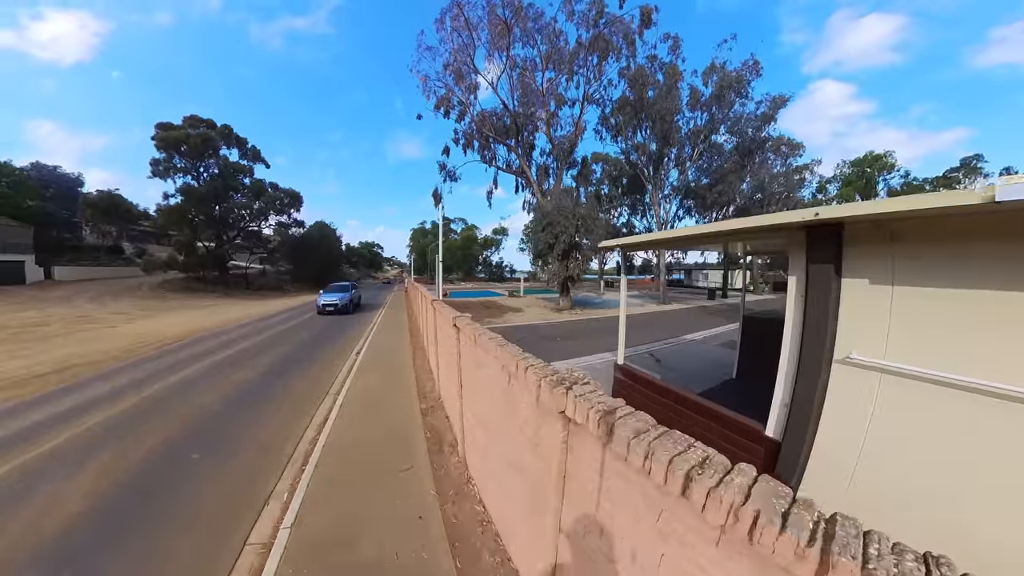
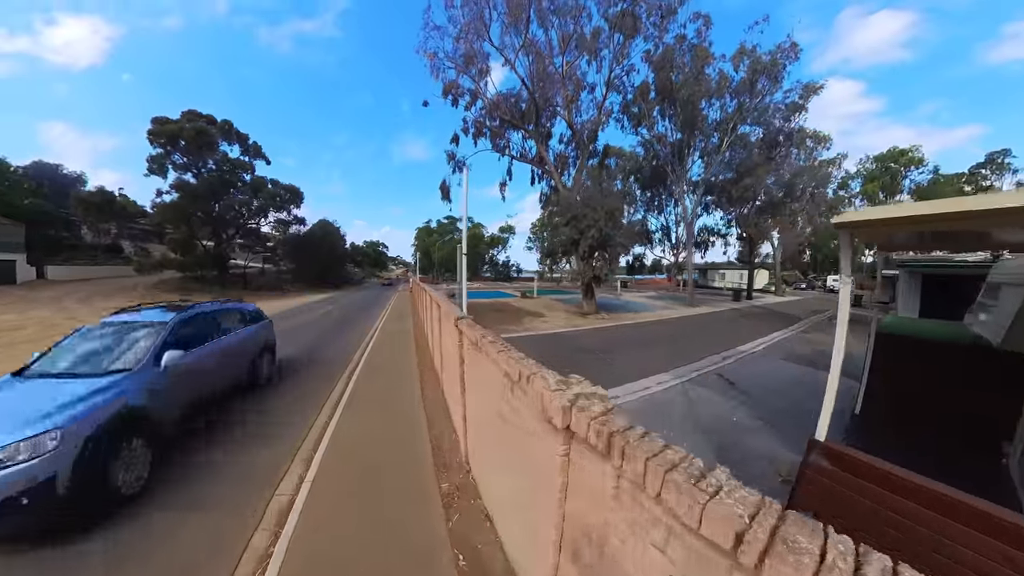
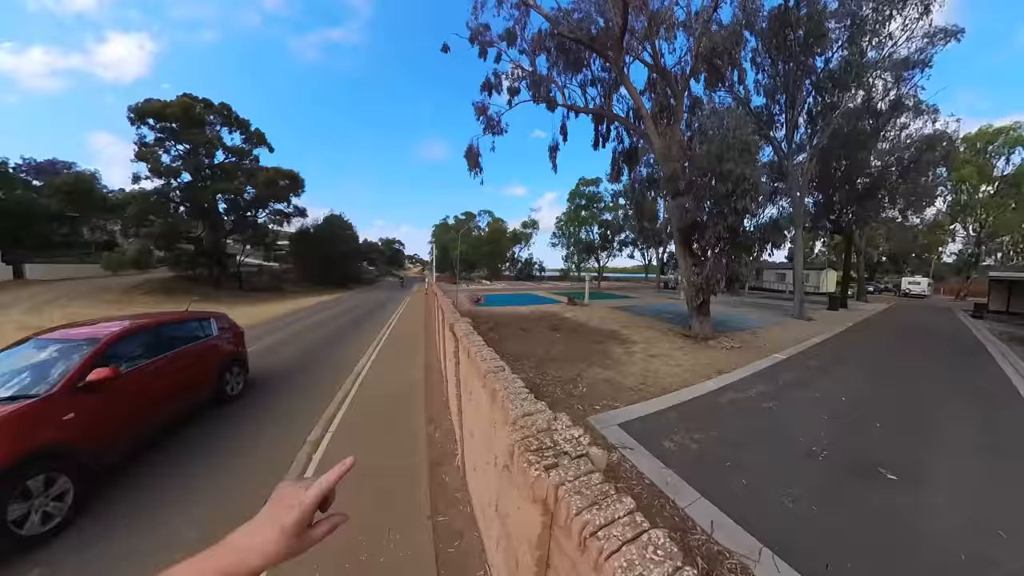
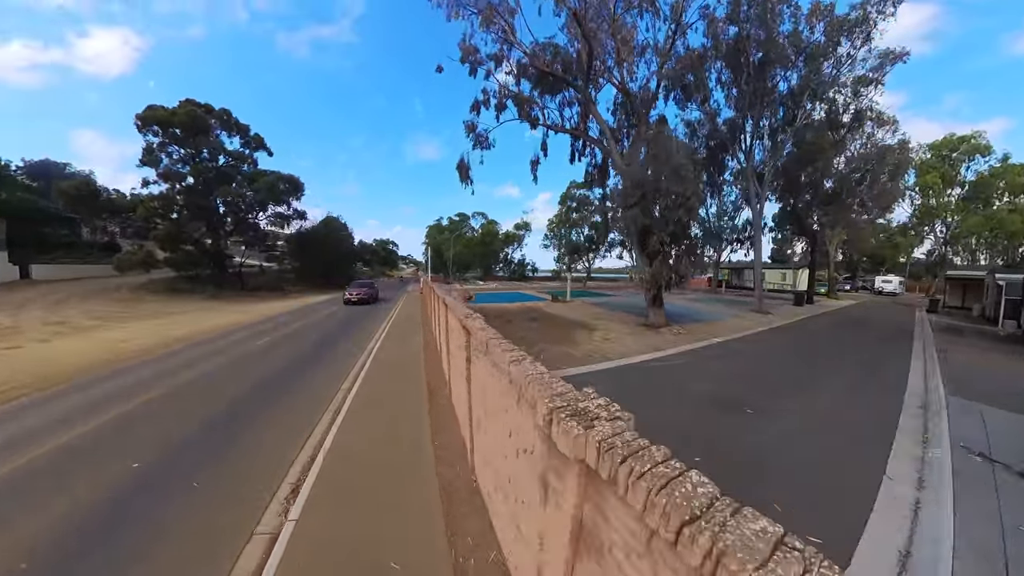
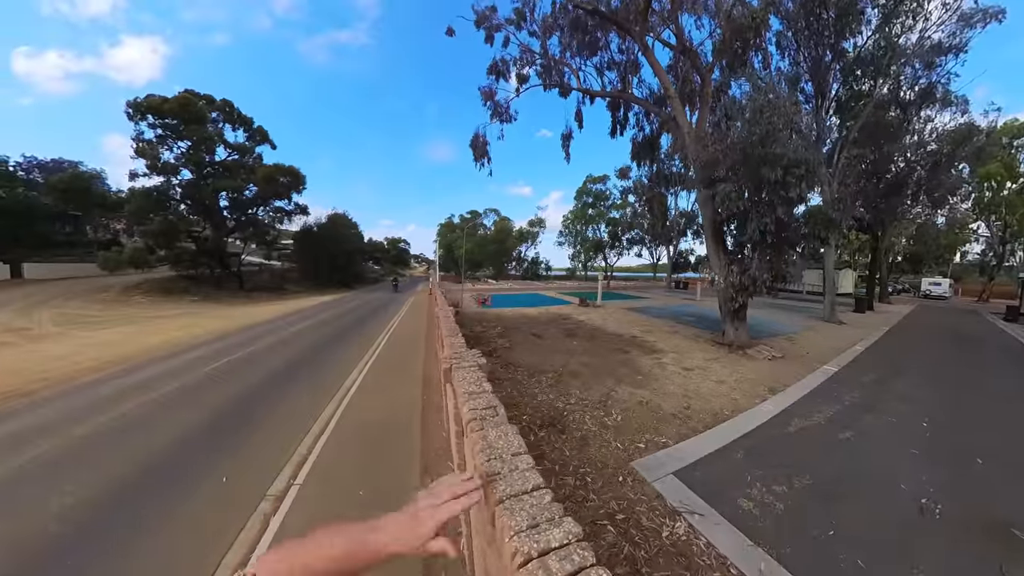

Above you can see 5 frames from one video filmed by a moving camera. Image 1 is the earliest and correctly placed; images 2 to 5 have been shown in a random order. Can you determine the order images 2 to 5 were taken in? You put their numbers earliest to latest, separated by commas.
2, 4, 3, 5
